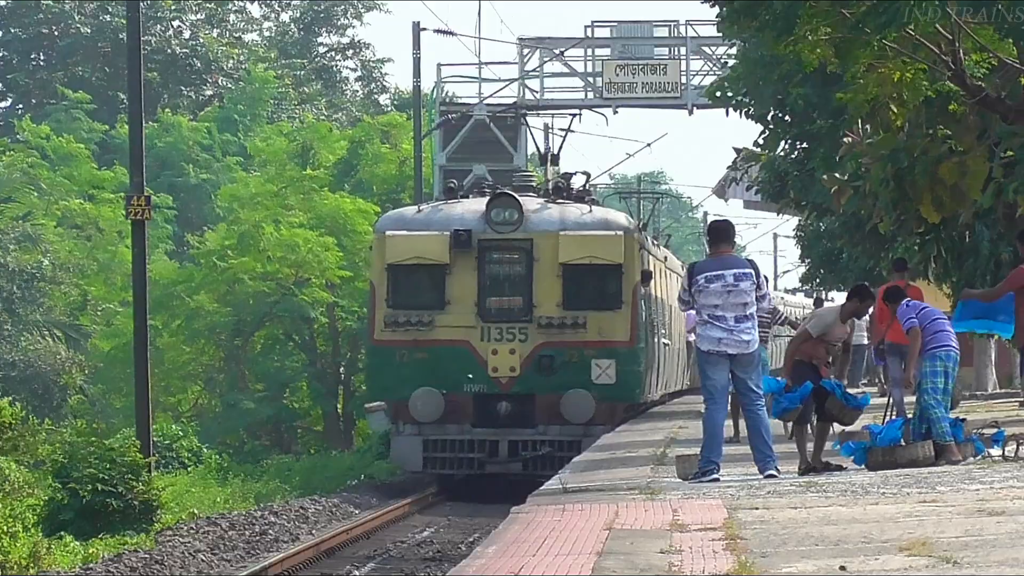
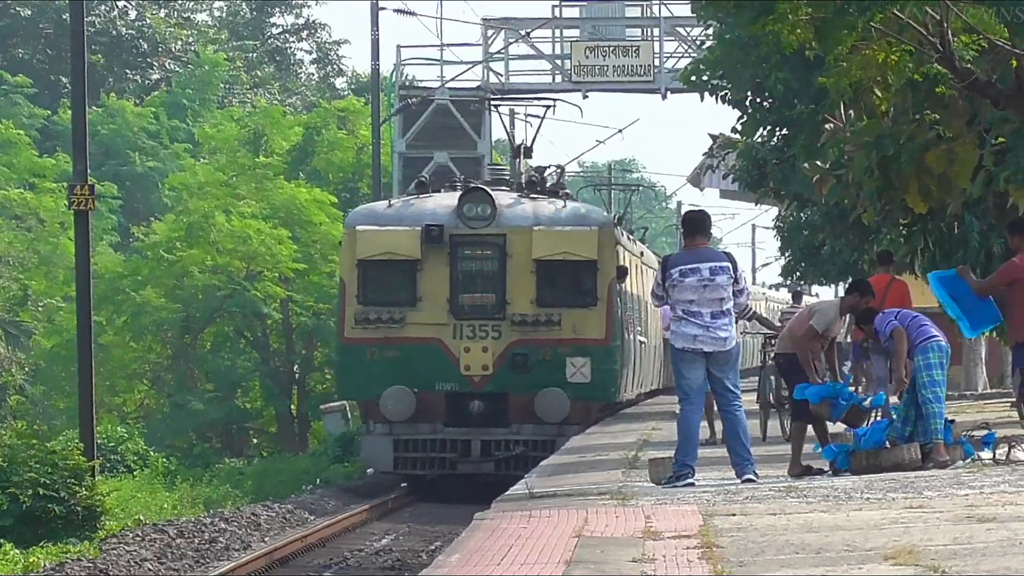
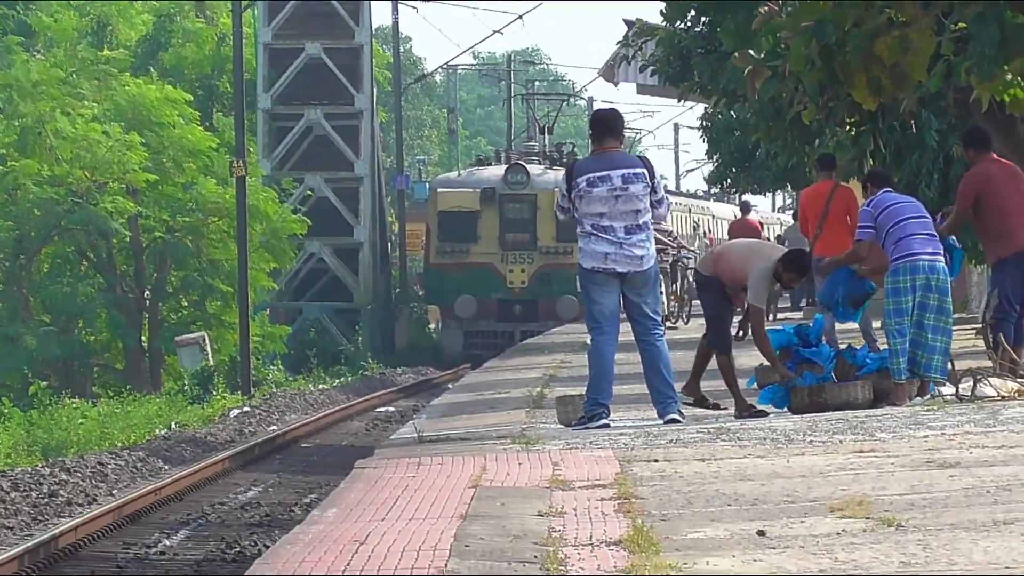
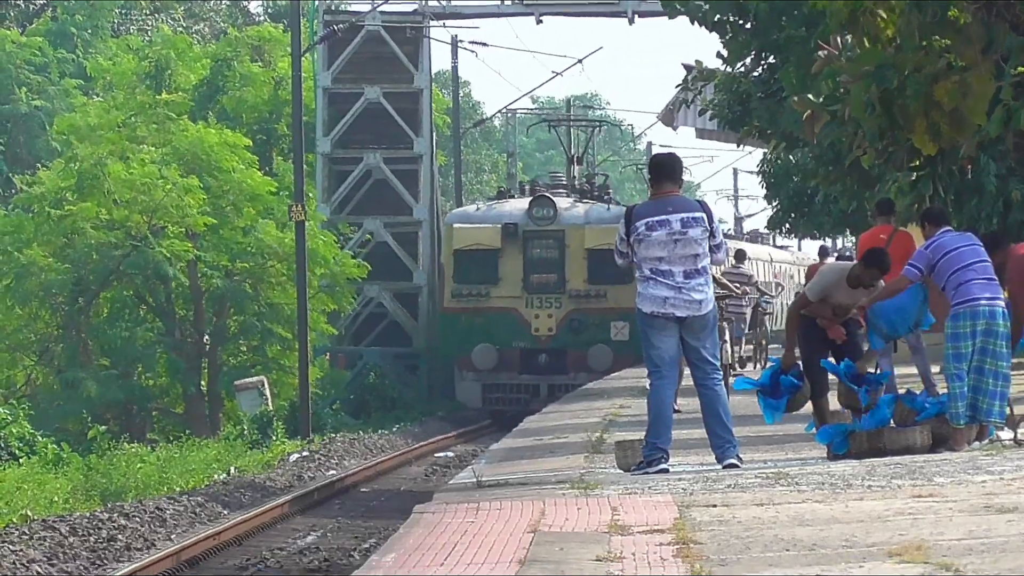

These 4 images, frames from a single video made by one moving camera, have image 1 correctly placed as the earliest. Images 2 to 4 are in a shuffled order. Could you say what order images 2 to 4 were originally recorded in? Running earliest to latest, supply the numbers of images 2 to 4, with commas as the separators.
2, 4, 3
